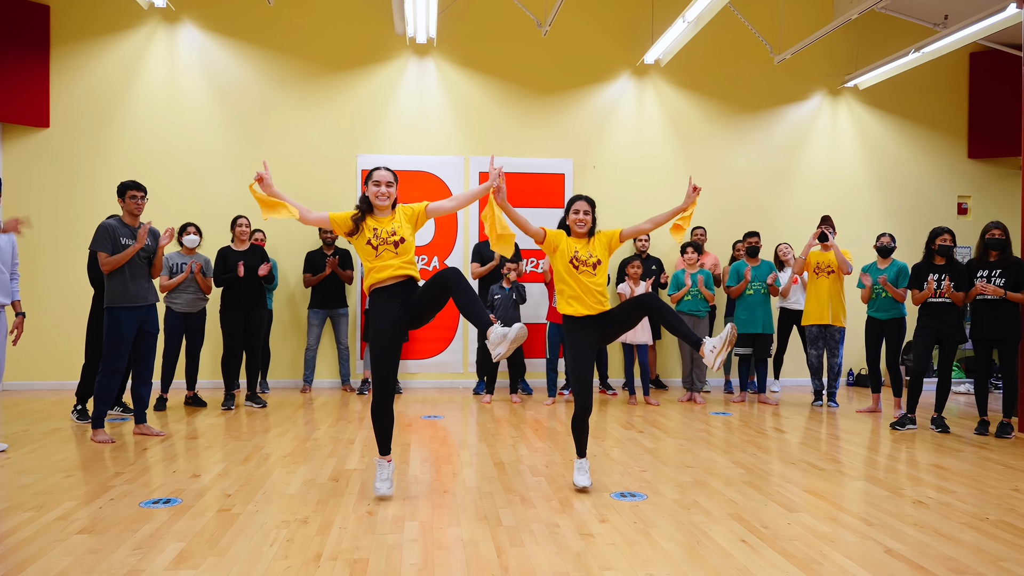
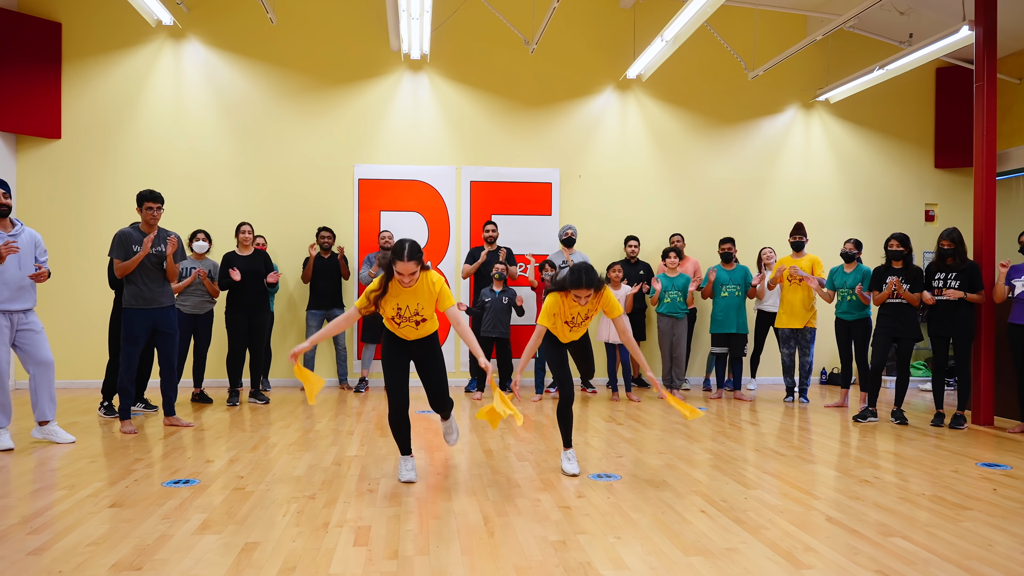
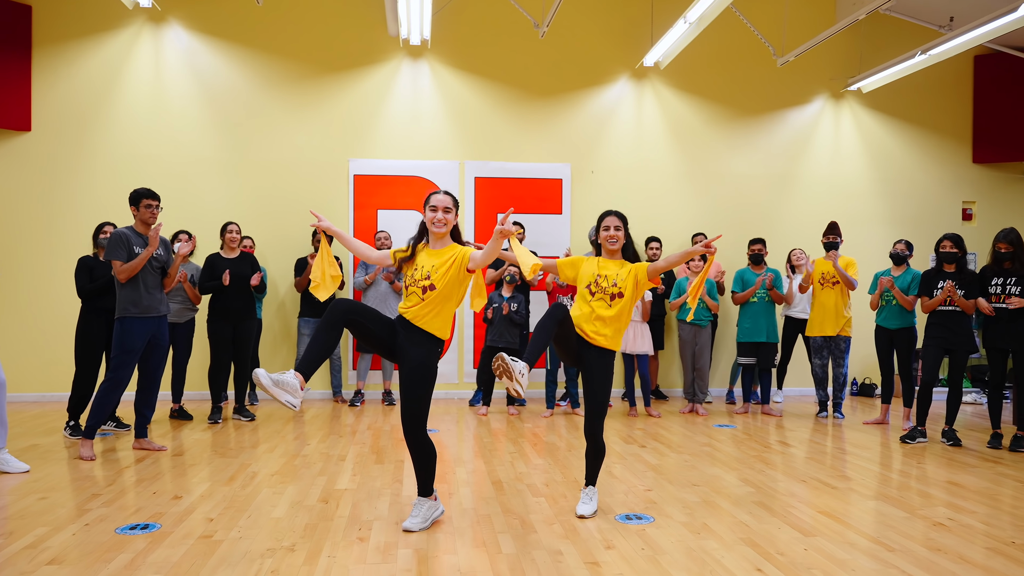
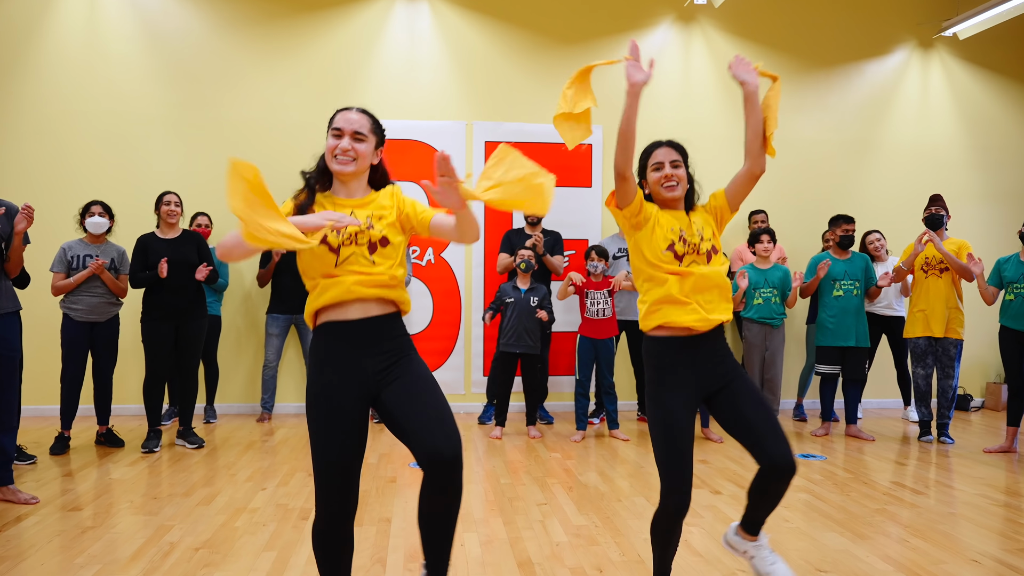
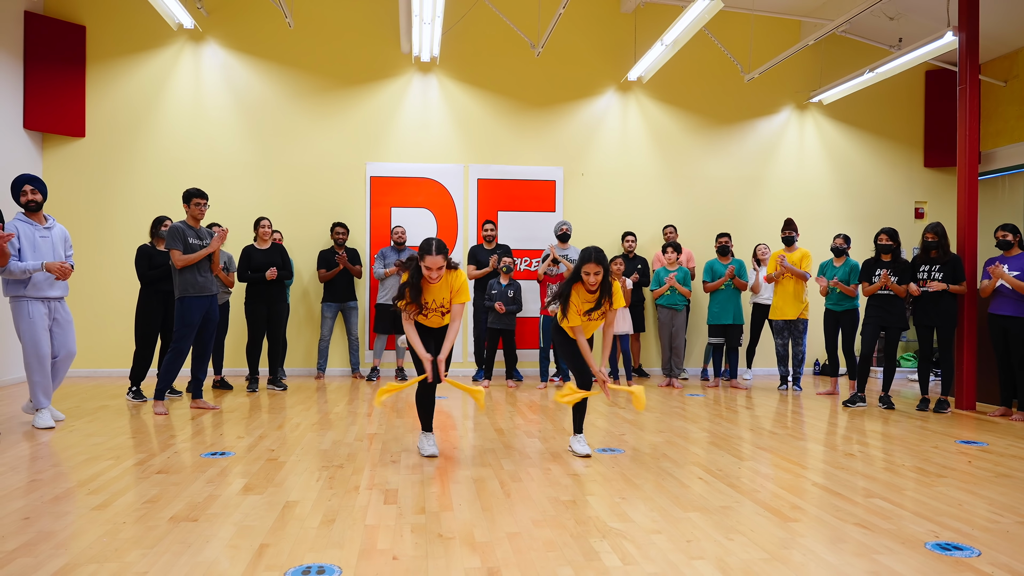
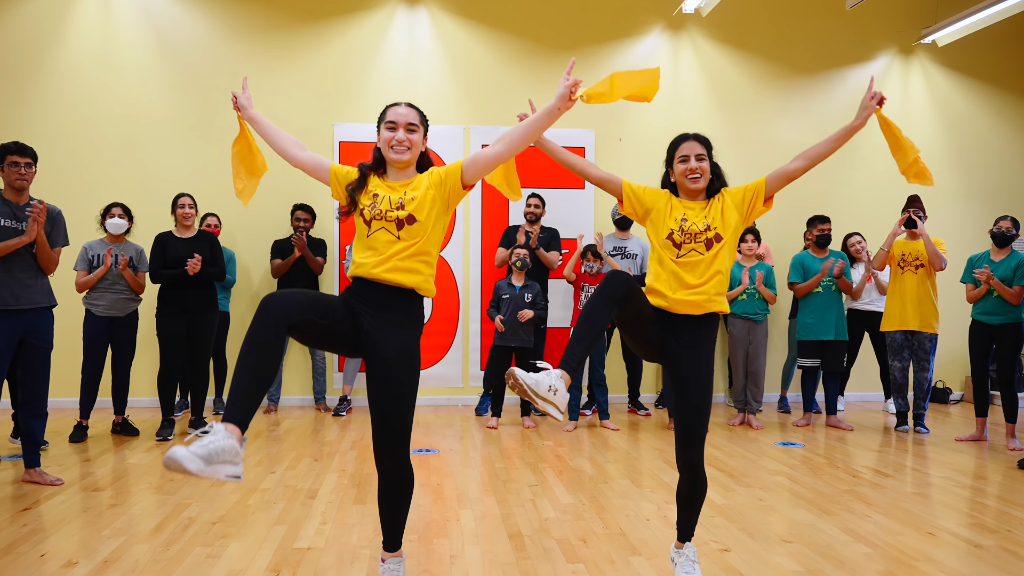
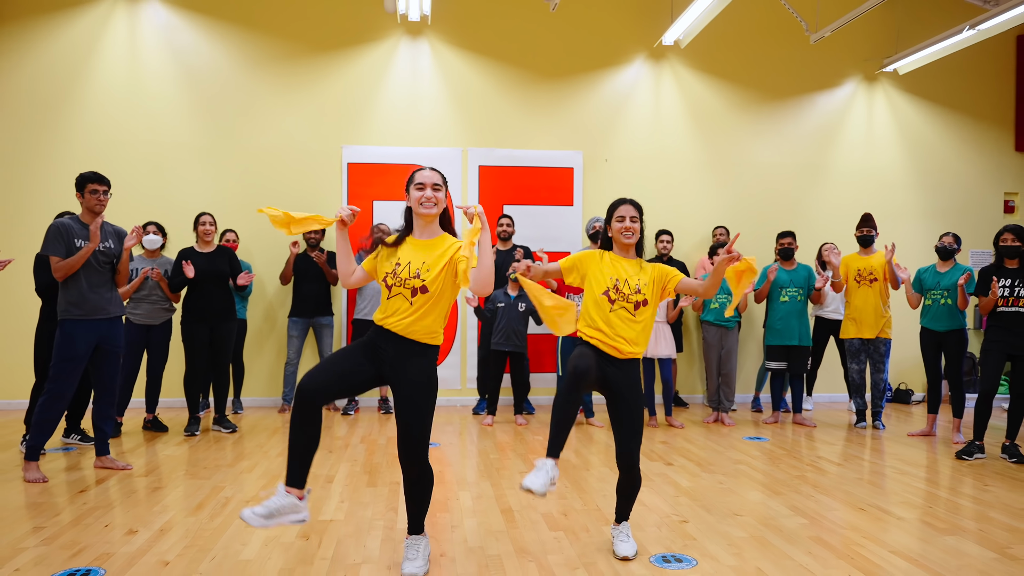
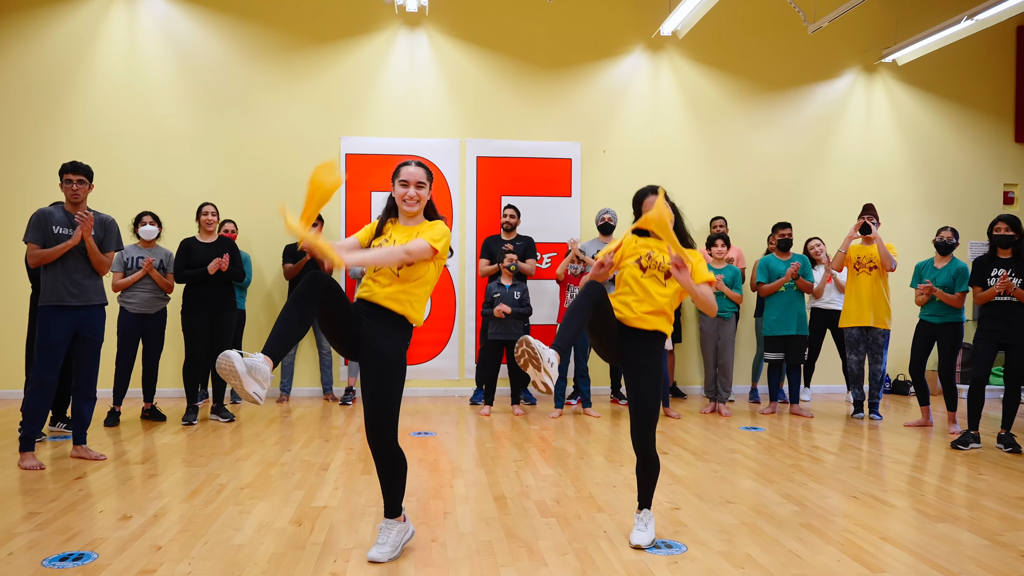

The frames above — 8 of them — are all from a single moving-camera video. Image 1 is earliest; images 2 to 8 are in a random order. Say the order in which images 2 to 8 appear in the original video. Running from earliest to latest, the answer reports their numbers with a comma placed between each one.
8, 6, 4, 7, 3, 2, 5
